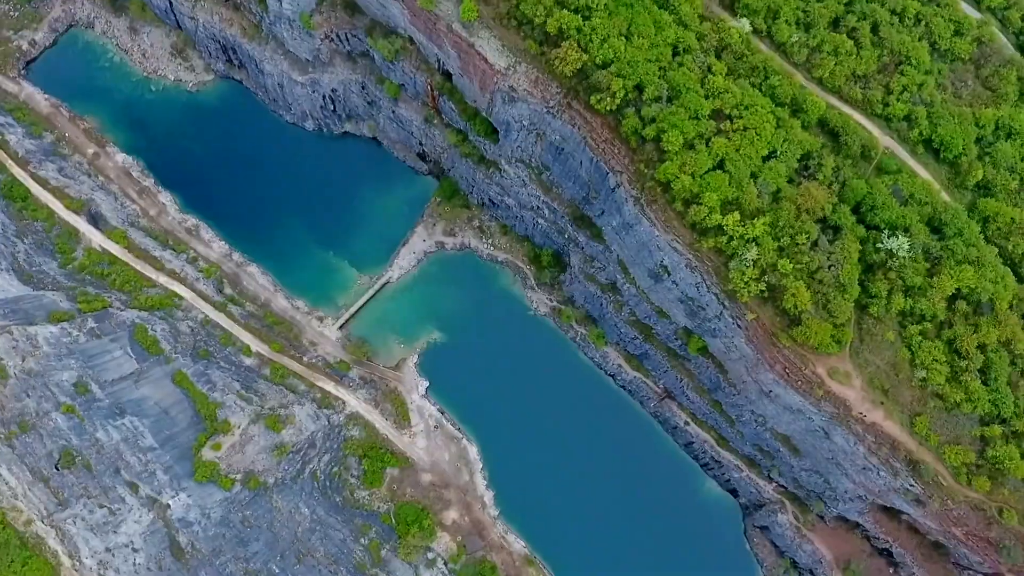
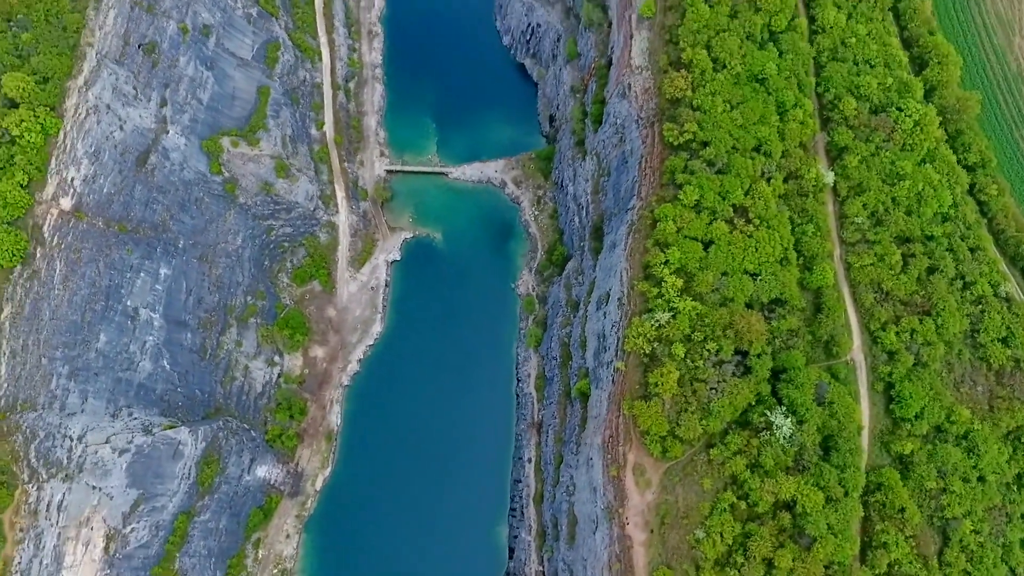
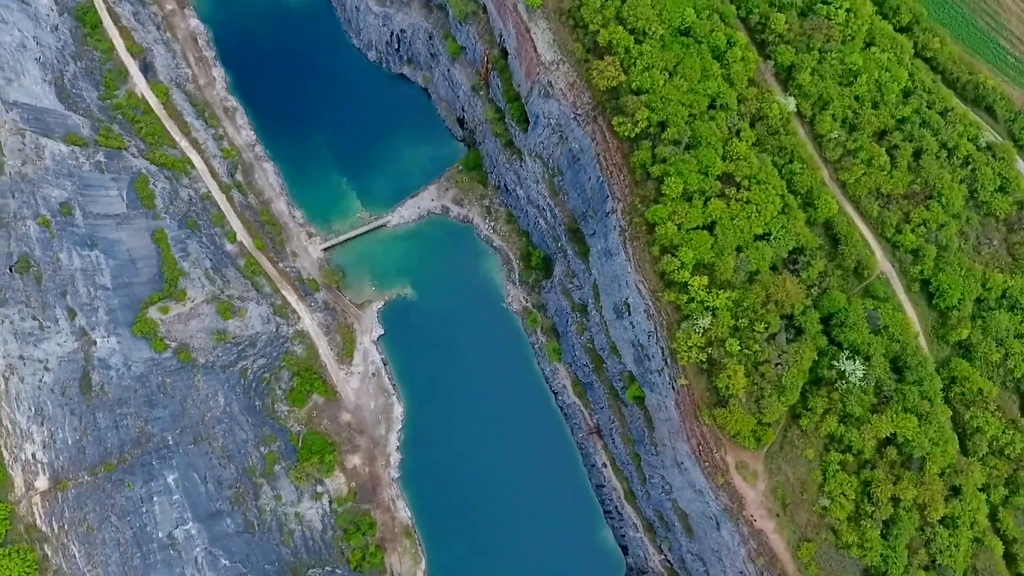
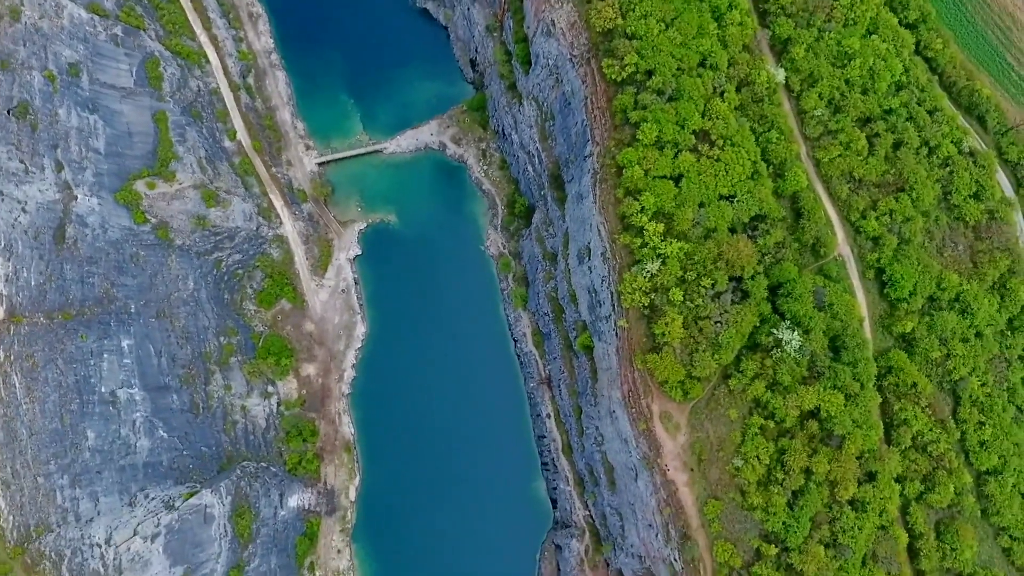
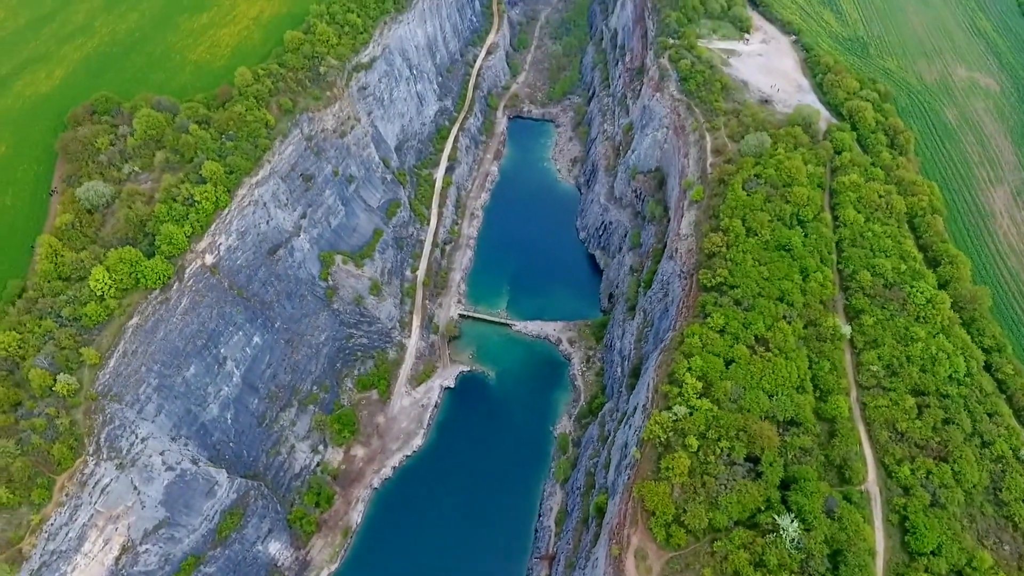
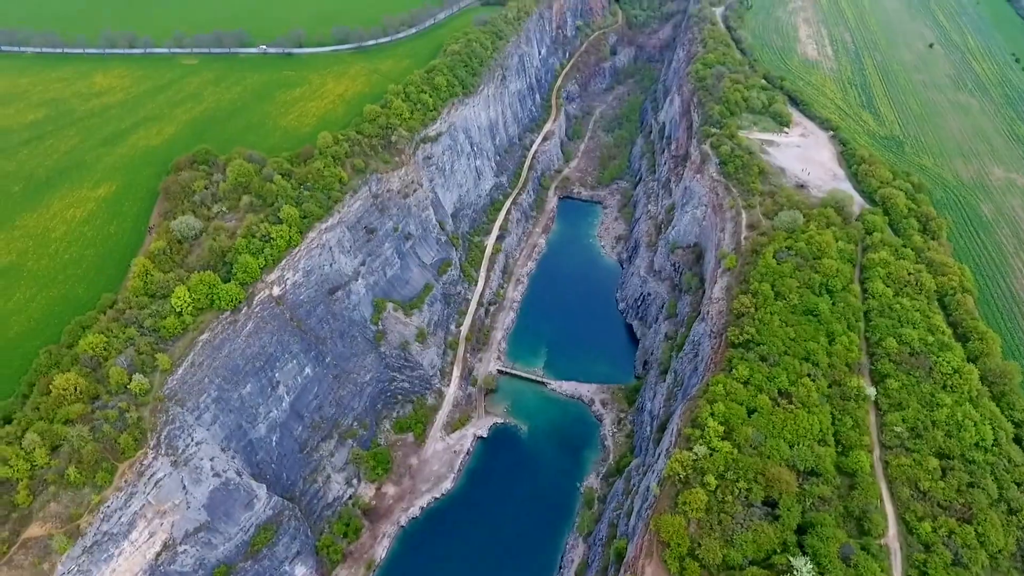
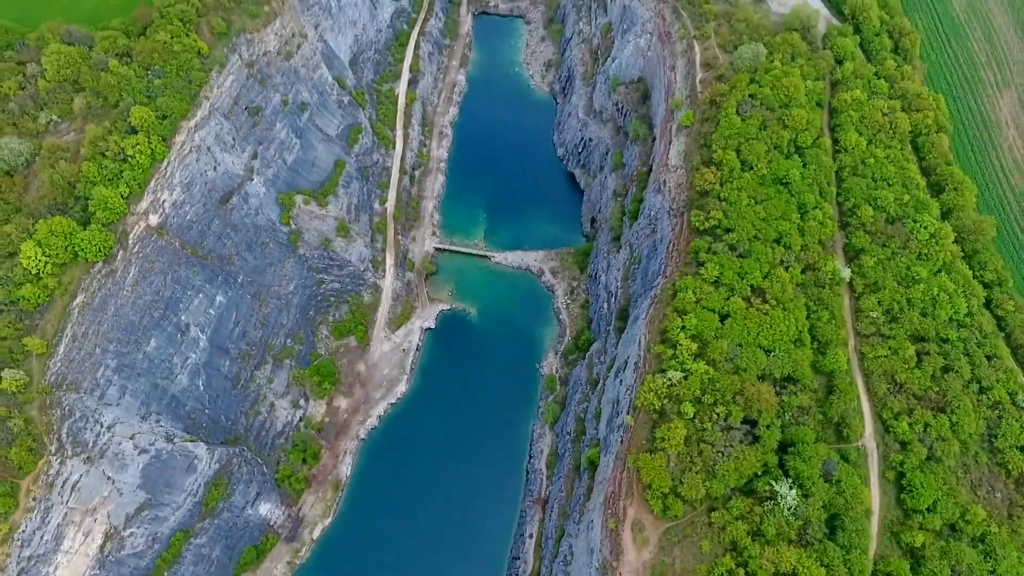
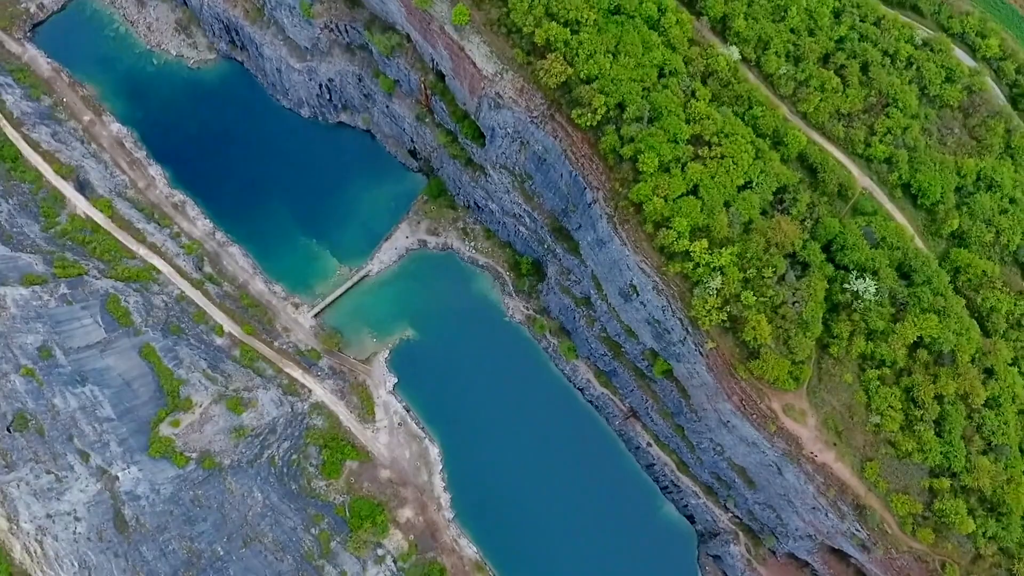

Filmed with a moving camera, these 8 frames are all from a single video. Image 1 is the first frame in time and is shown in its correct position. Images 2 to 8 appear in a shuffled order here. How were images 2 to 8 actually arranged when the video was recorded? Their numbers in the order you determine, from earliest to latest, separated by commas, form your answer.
8, 3, 4, 2, 7, 5, 6
